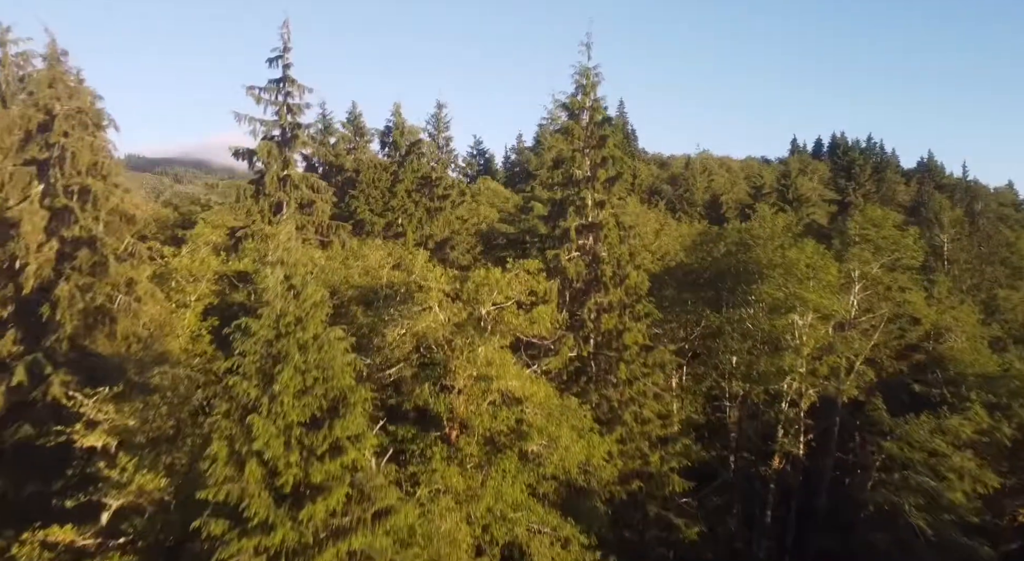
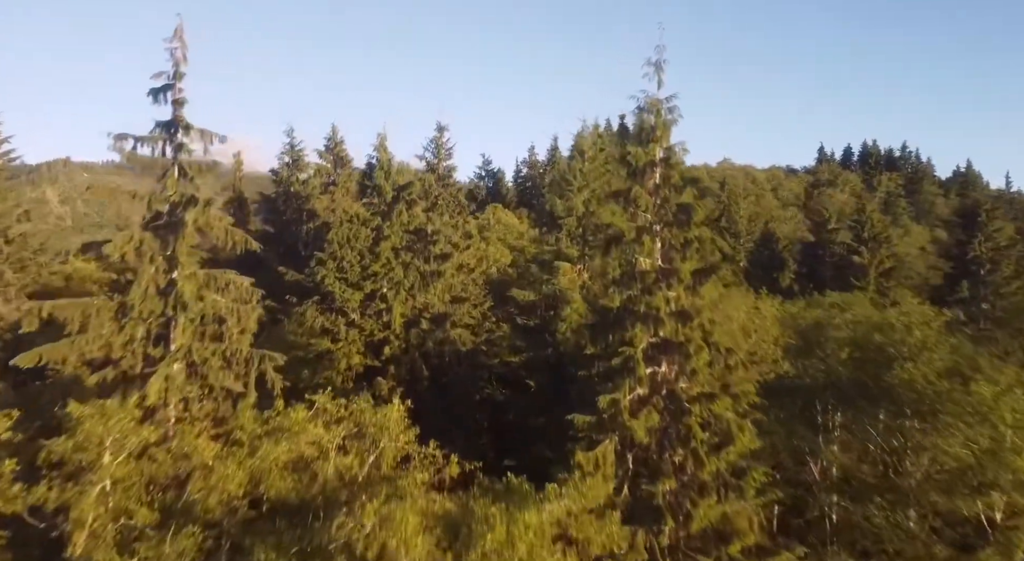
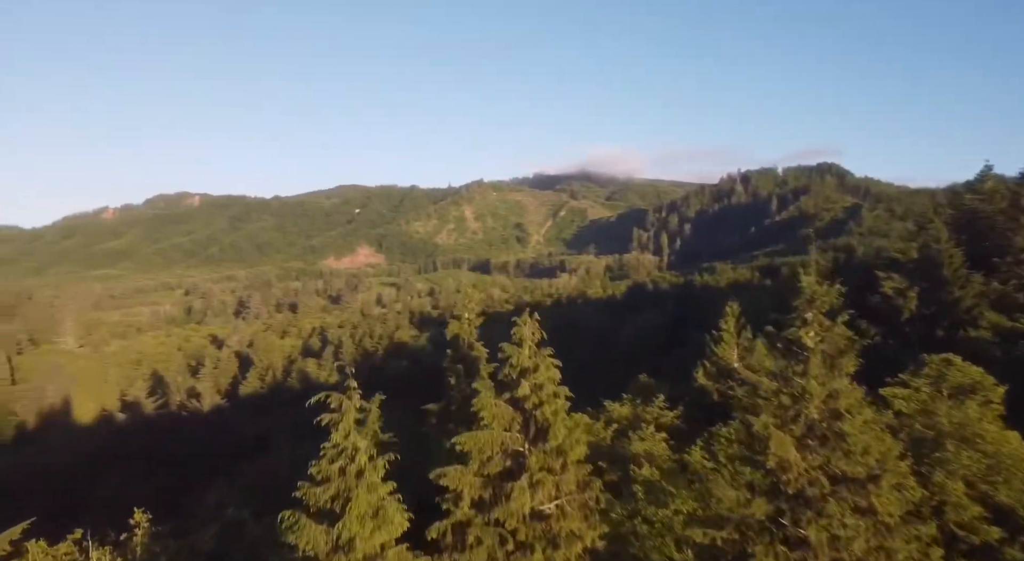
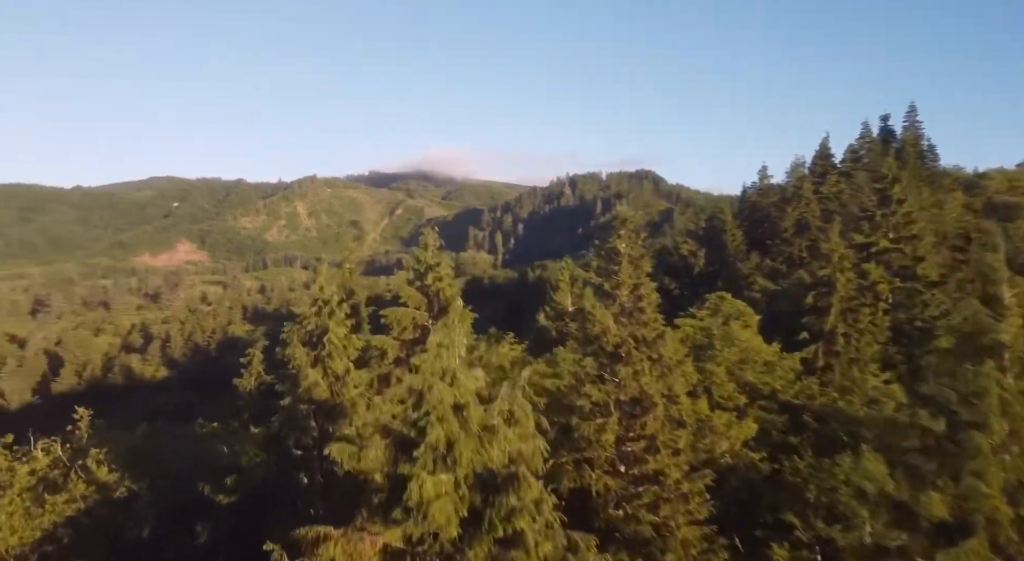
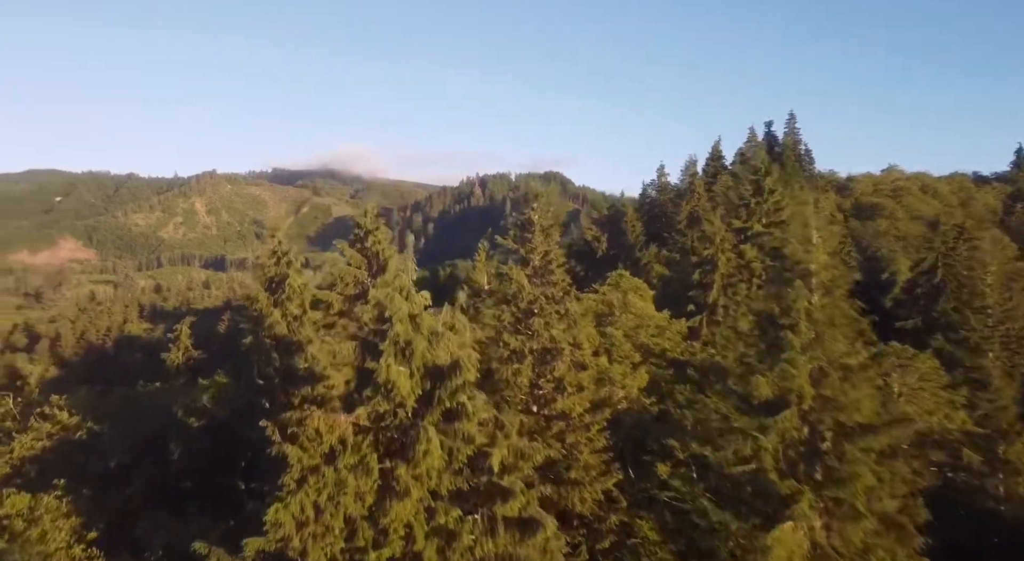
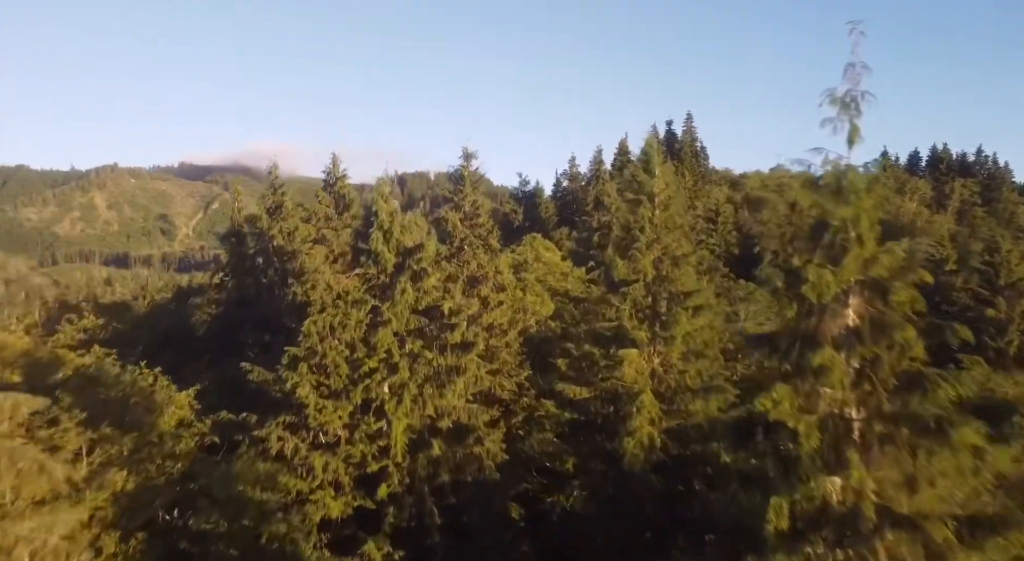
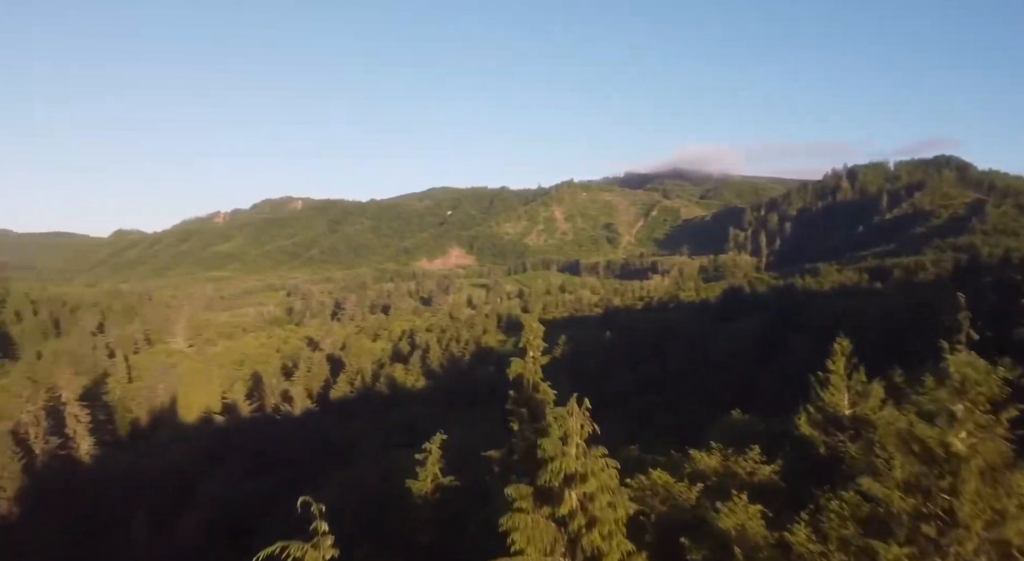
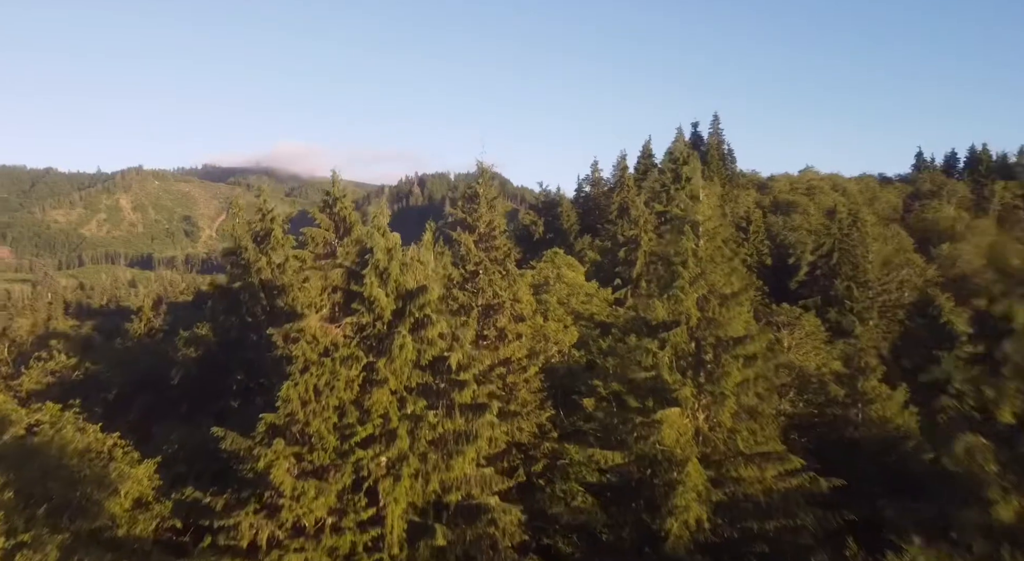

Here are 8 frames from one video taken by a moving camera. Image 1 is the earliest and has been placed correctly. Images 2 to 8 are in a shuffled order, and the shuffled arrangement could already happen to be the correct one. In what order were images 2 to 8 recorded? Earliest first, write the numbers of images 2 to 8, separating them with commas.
2, 6, 8, 5, 4, 3, 7
